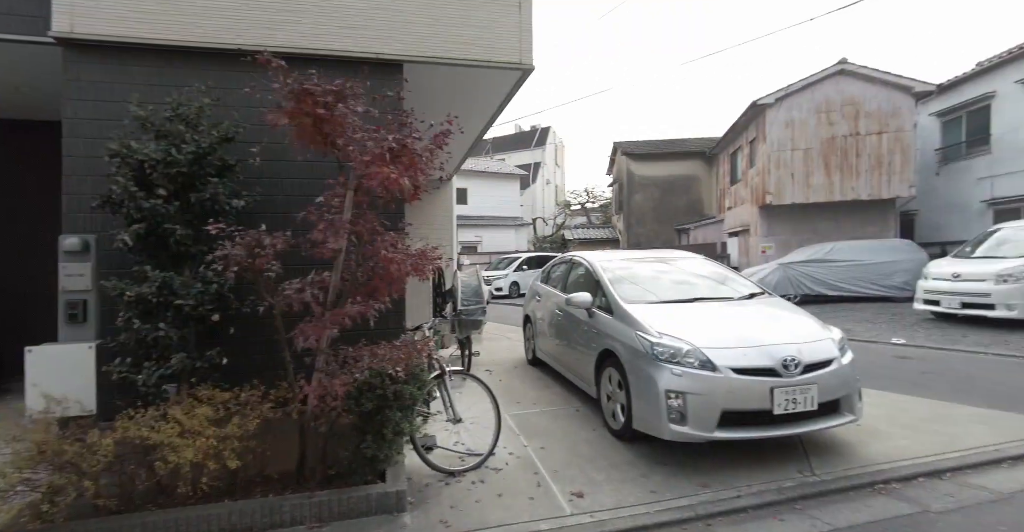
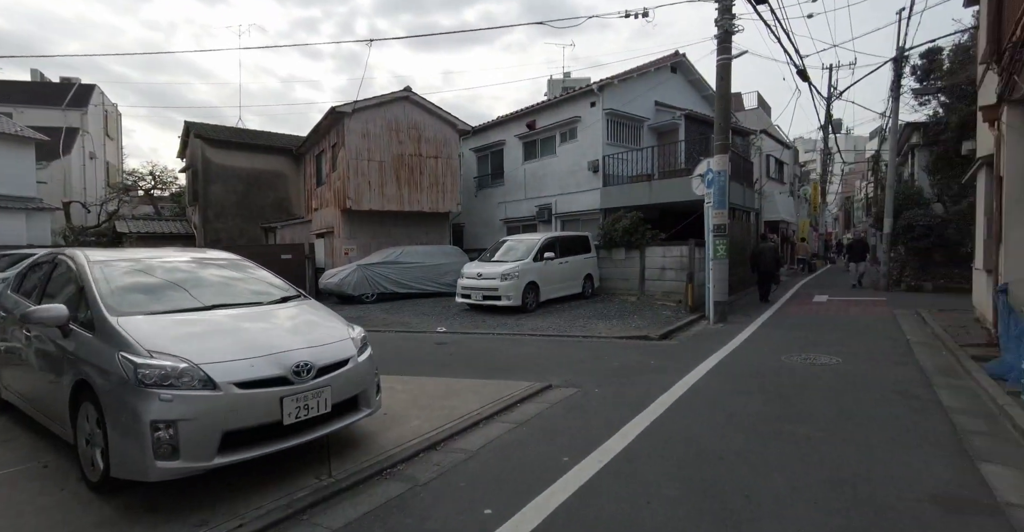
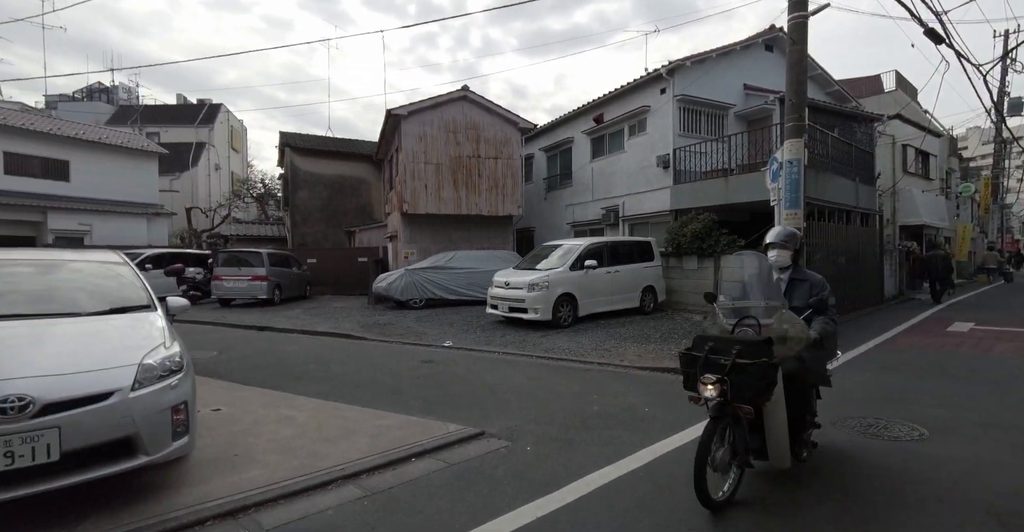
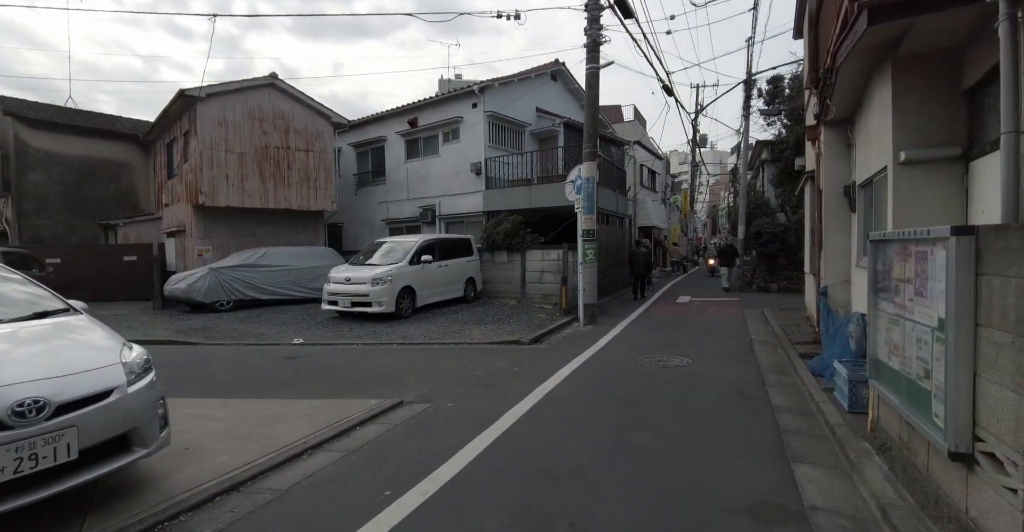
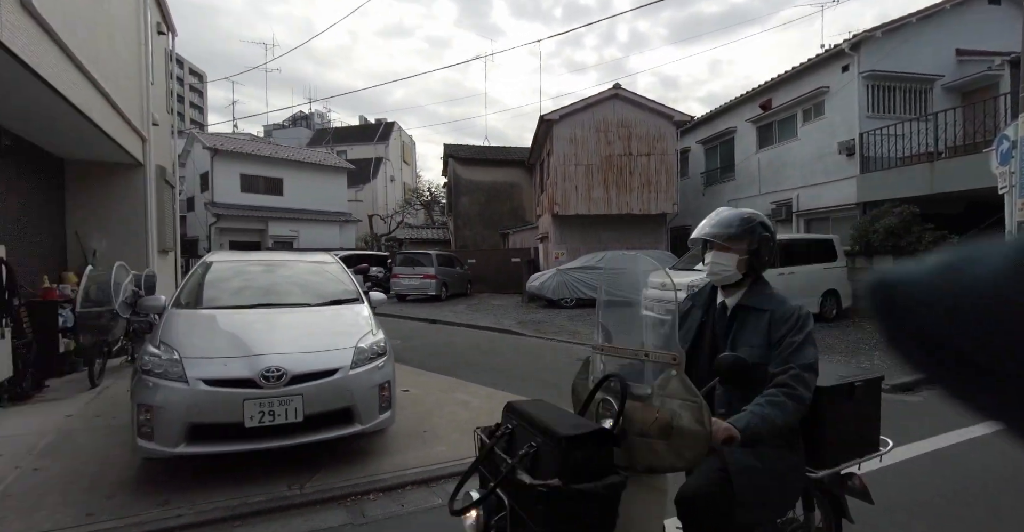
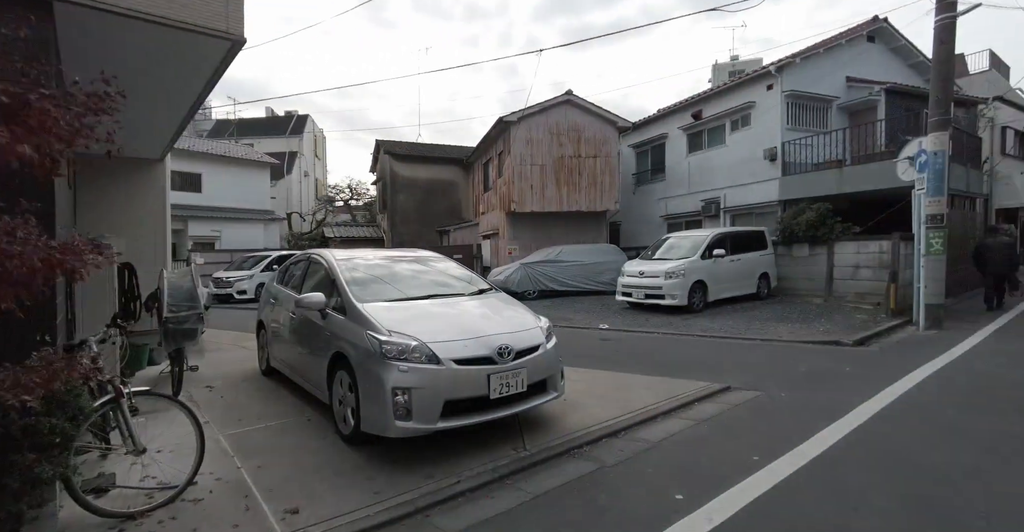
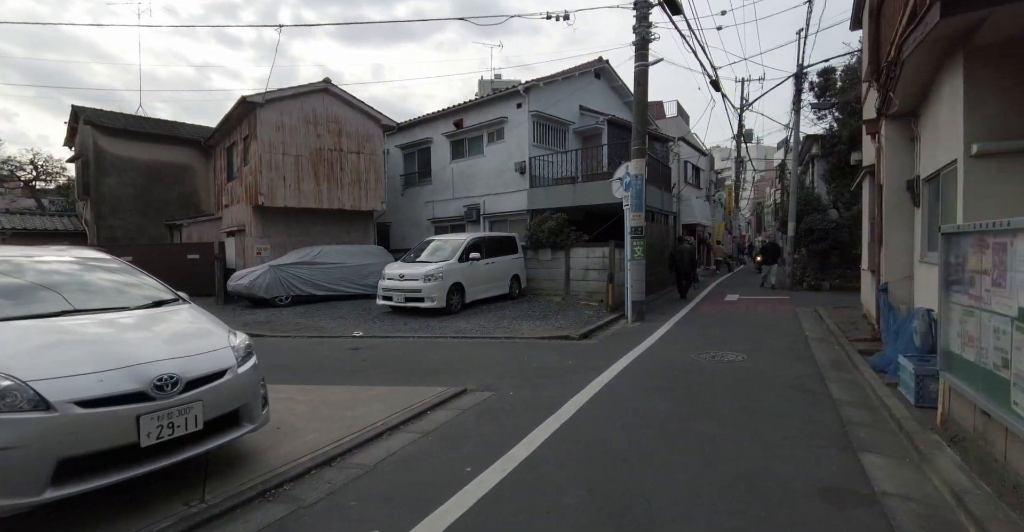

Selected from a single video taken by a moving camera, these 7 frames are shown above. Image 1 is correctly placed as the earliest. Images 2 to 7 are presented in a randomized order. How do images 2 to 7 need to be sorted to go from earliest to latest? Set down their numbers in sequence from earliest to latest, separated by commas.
6, 2, 7, 4, 3, 5
